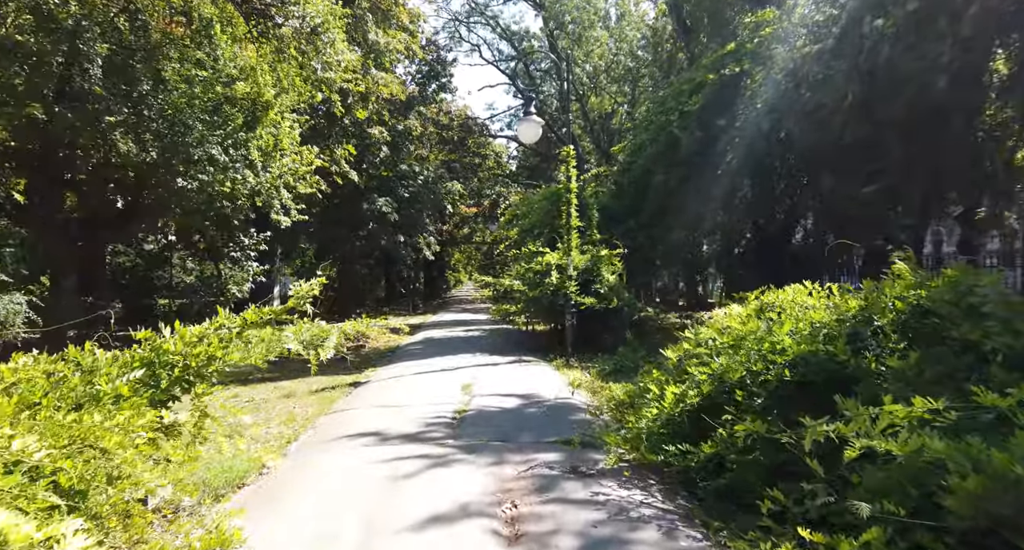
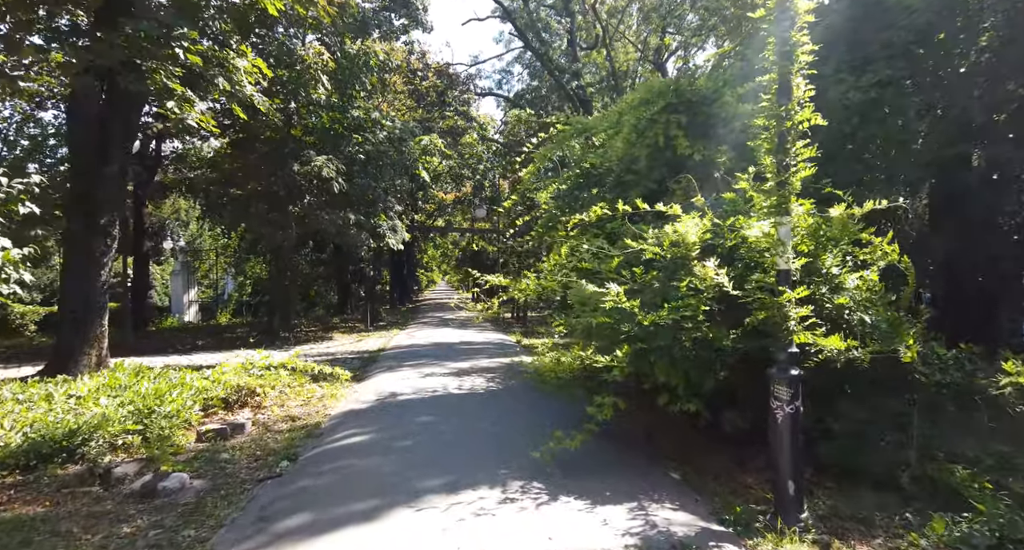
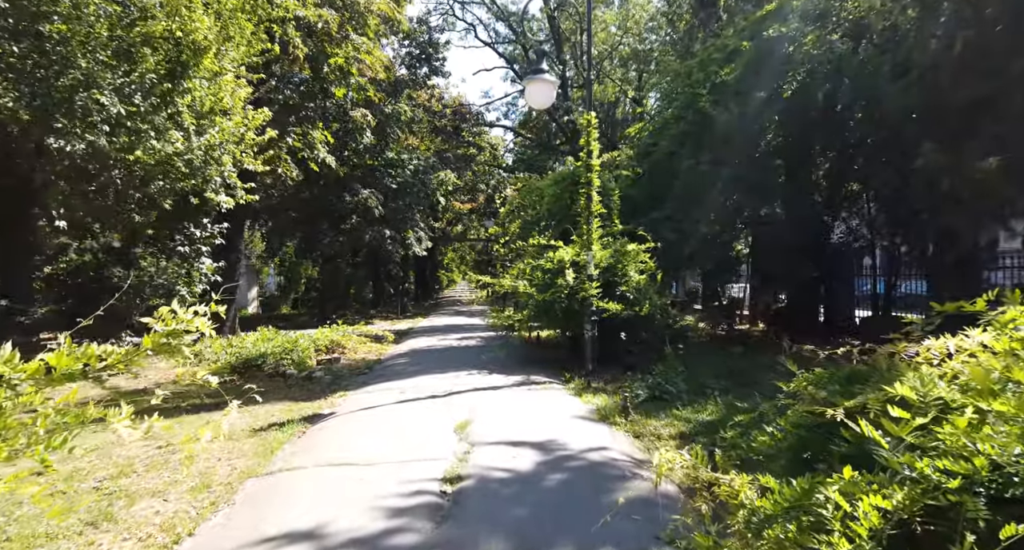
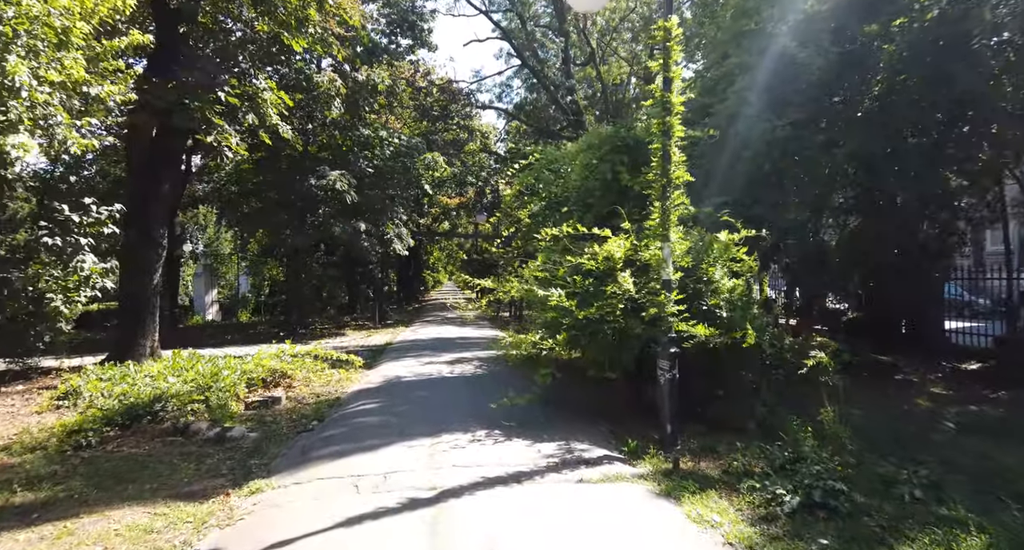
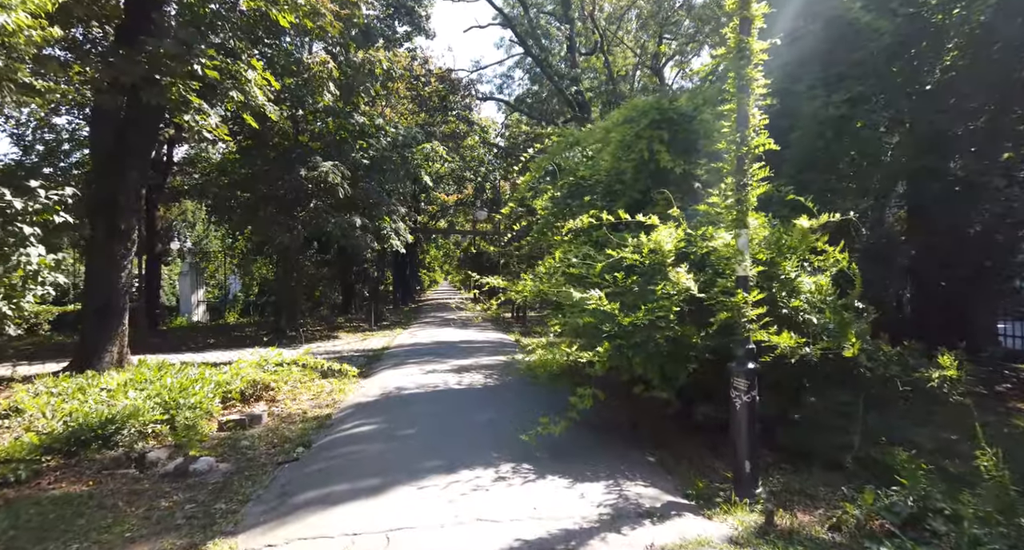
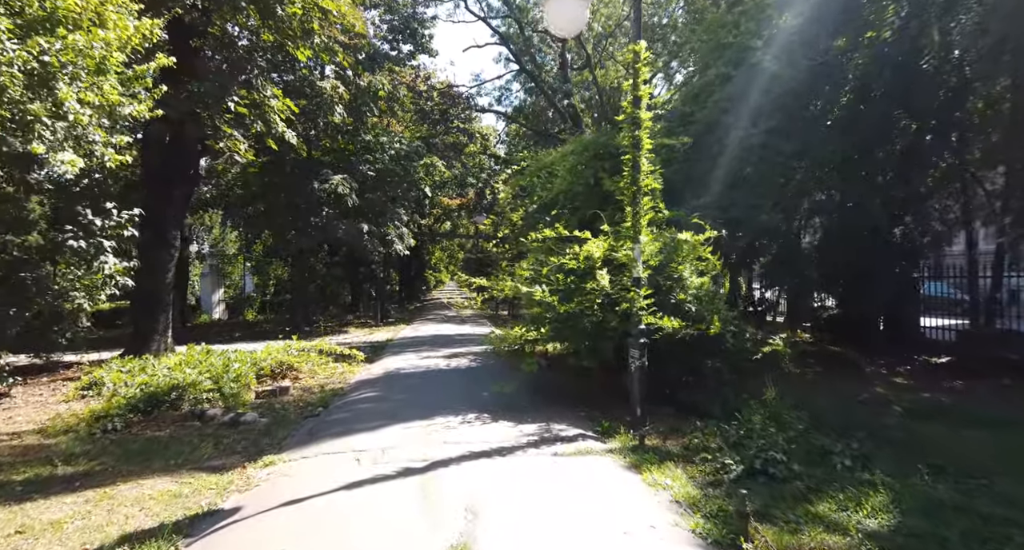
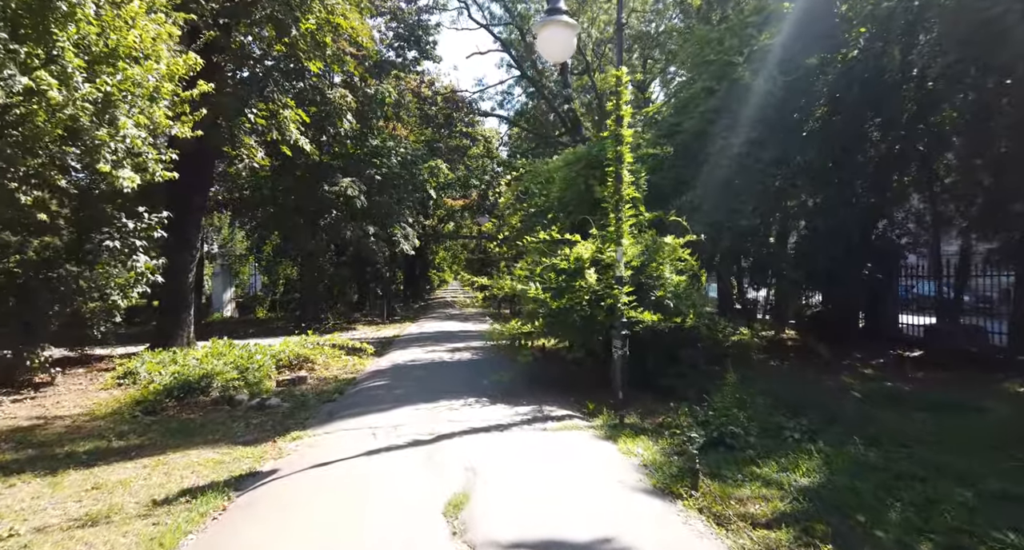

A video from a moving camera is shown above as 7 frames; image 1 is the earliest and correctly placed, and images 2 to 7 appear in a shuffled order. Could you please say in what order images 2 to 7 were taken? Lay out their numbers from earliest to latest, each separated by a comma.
3, 7, 6, 4, 5, 2
